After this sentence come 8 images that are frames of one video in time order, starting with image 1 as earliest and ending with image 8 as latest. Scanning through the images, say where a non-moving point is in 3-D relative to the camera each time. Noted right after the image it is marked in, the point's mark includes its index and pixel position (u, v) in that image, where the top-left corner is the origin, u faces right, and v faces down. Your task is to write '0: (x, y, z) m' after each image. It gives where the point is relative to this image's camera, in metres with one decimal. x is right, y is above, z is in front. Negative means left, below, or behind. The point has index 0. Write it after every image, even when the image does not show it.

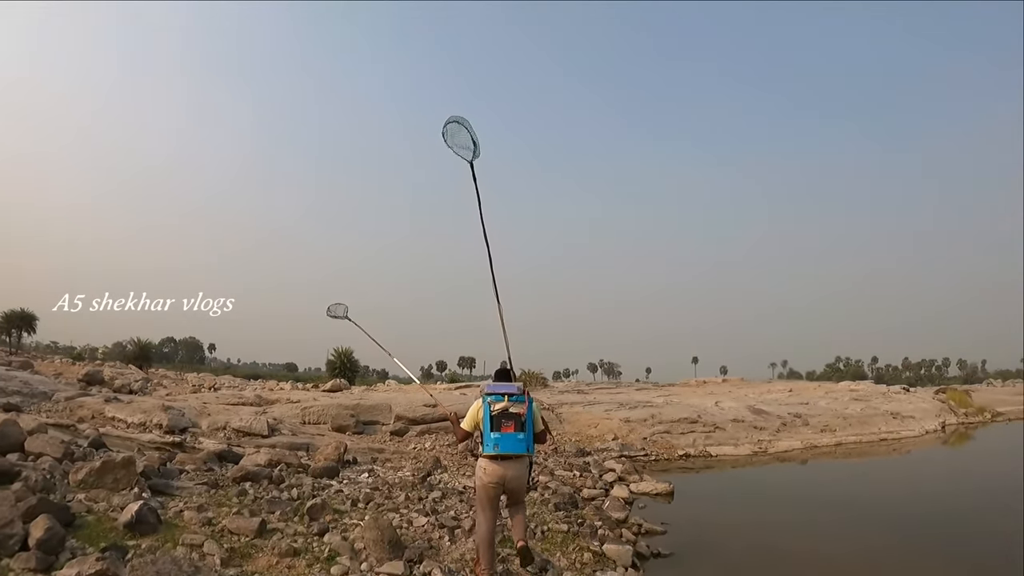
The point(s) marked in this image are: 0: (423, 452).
0: (-1.9, -3.6, +13.2) m
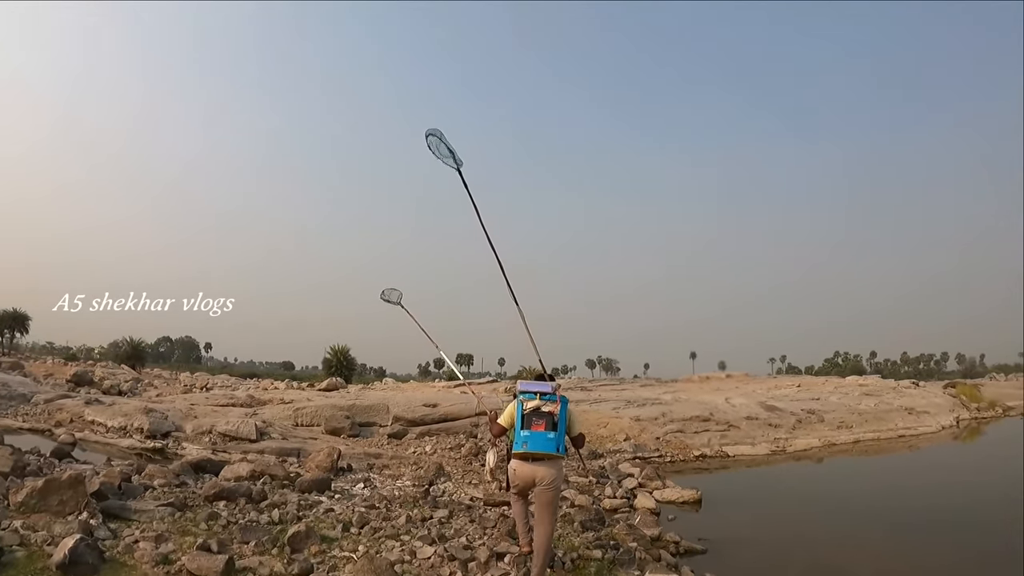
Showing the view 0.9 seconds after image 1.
0: (-1.8, -3.4, +12.2) m
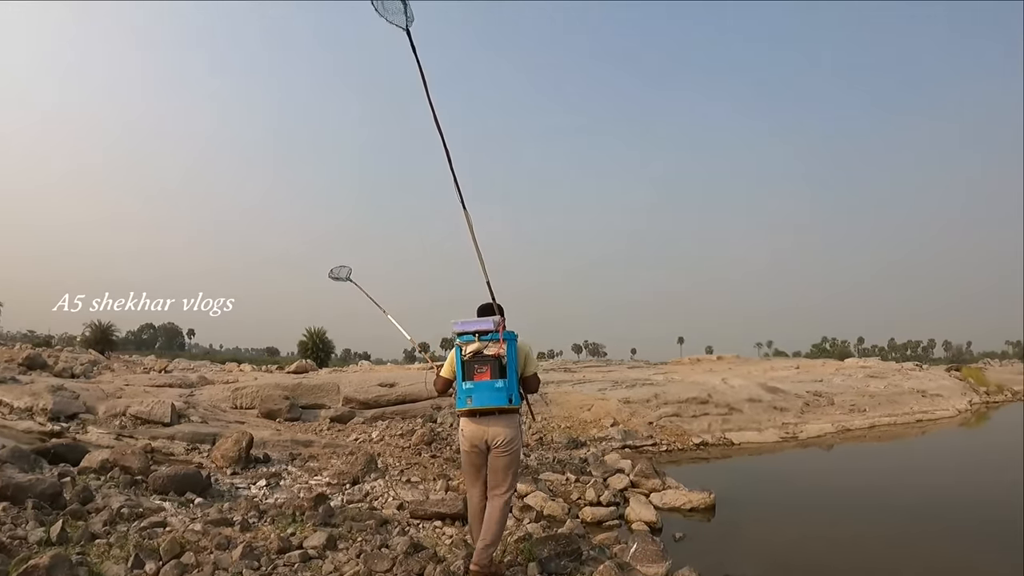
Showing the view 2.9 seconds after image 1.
0: (-2.4, -2.6, +9.9) m
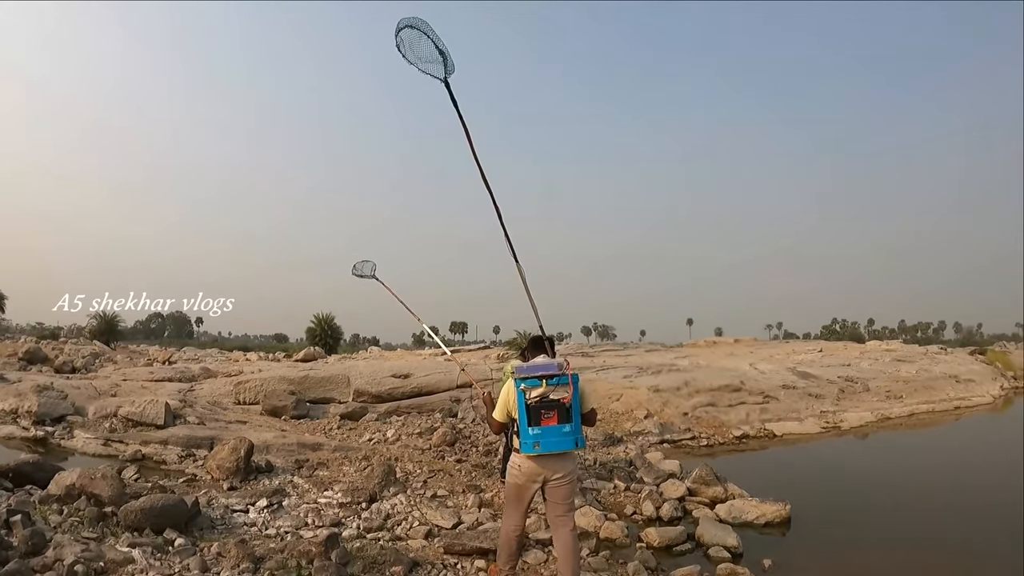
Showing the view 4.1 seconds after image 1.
0: (-1.9, -2.4, +8.9) m
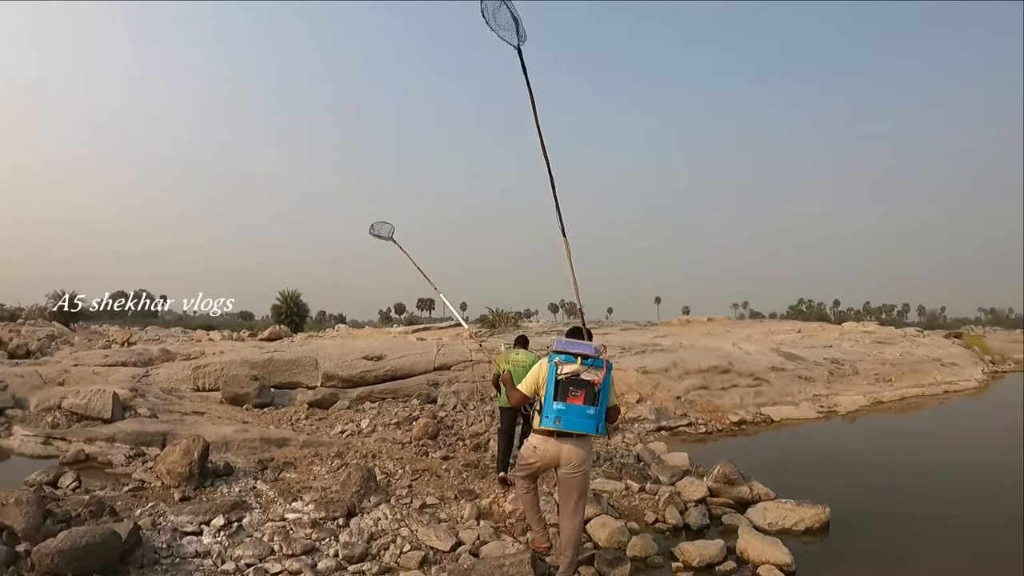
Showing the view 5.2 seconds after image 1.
0: (-2.1, -2.0, +7.9) m
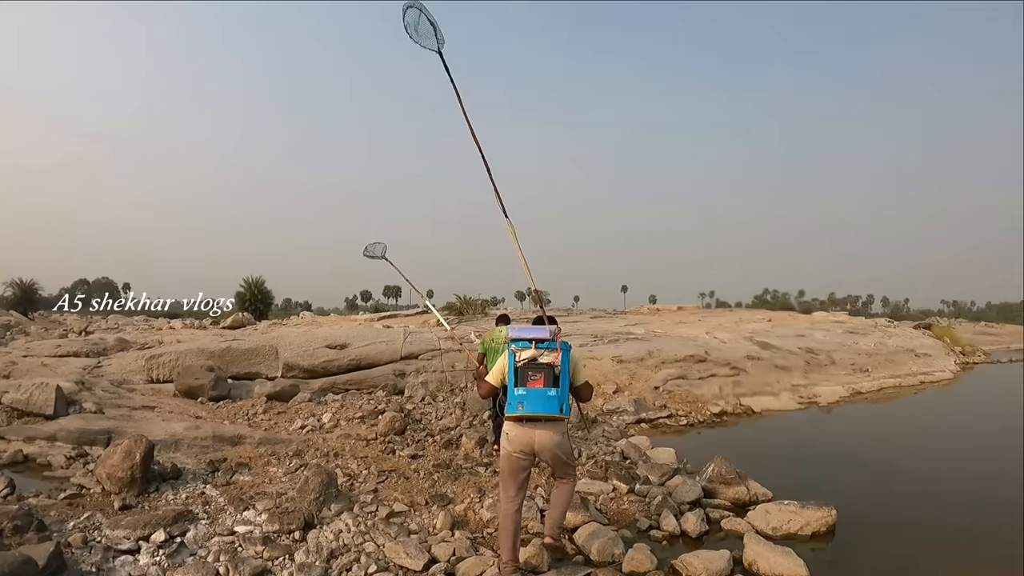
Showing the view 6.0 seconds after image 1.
0: (-2.3, -1.8, +7.3) m
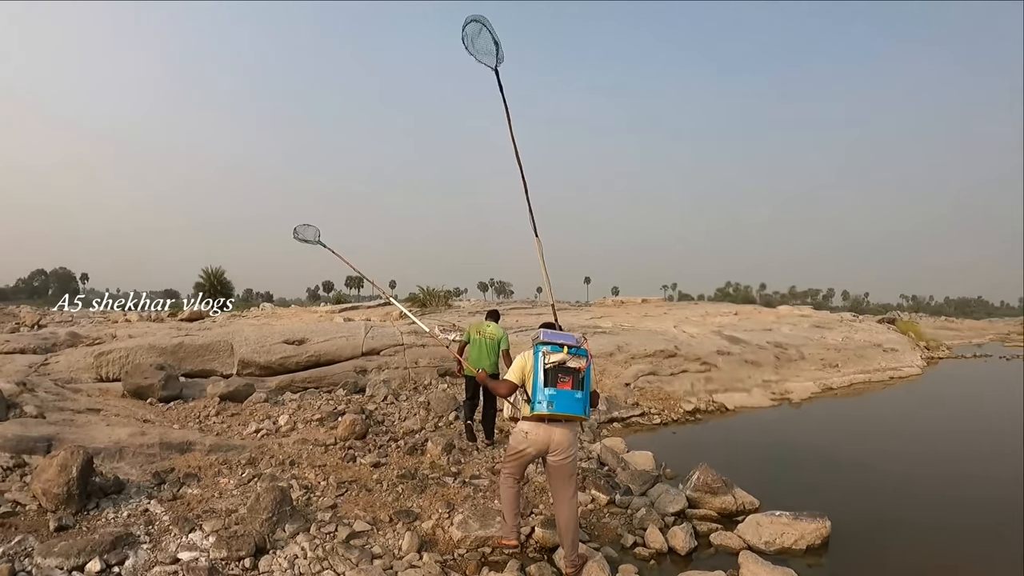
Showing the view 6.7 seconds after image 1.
0: (-2.6, -1.8, +6.8) m
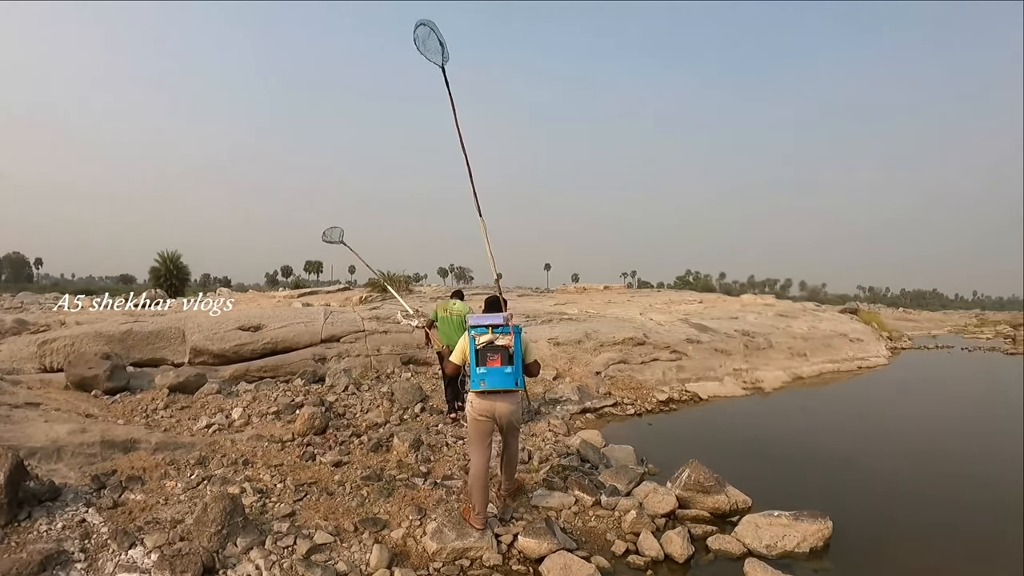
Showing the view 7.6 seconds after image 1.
0: (-2.9, -1.6, +6.3) m
